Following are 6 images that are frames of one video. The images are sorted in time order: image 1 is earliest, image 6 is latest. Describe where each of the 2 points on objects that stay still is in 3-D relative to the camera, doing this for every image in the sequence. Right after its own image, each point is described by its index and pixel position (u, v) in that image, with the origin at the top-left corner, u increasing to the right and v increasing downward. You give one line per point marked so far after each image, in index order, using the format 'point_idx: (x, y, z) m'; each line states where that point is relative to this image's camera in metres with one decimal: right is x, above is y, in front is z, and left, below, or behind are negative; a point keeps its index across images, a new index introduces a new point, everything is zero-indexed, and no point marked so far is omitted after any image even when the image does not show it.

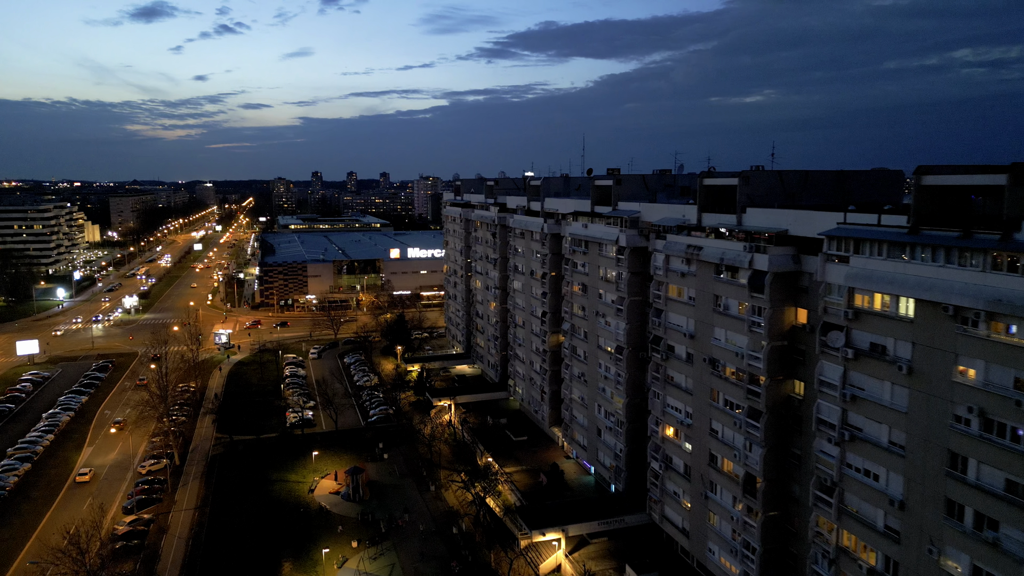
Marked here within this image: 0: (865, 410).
0: (+12.4, -4.3, +16.0) m
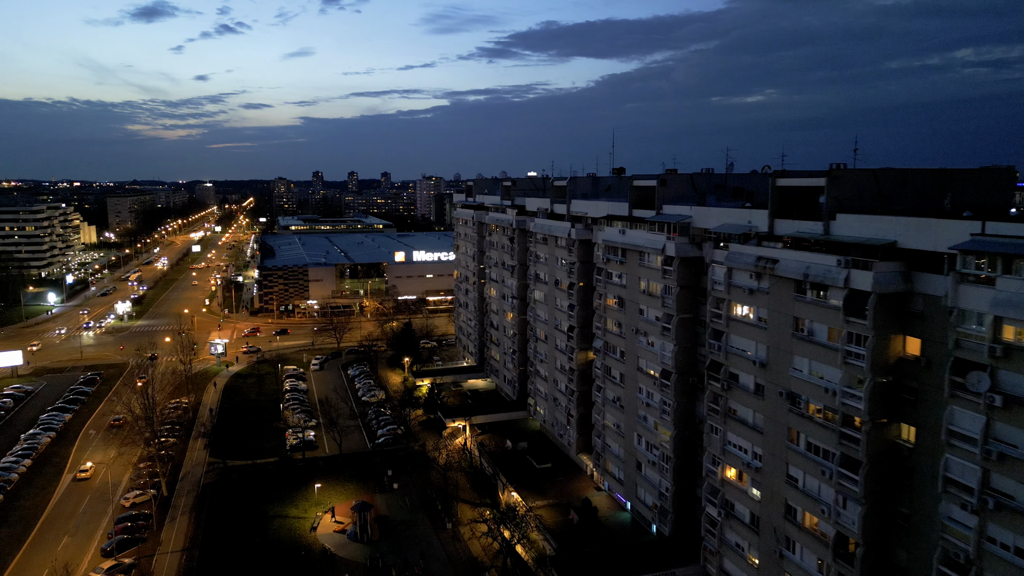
0: (+14.0, -5.1, +12.6) m
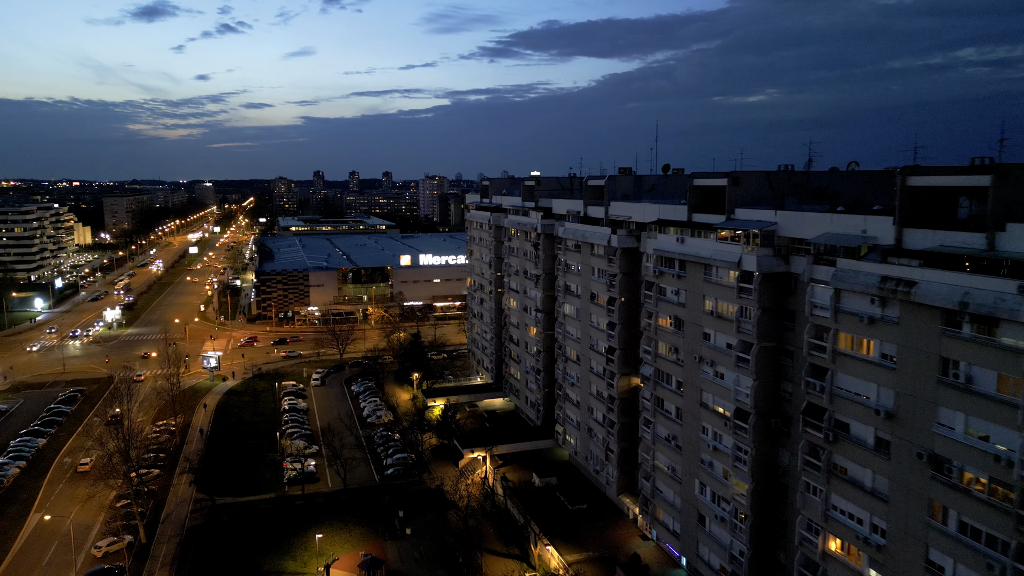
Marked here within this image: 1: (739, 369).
0: (+15.8, -6.1, +8.4) m
1: (+9.8, -3.5, +19.6) m
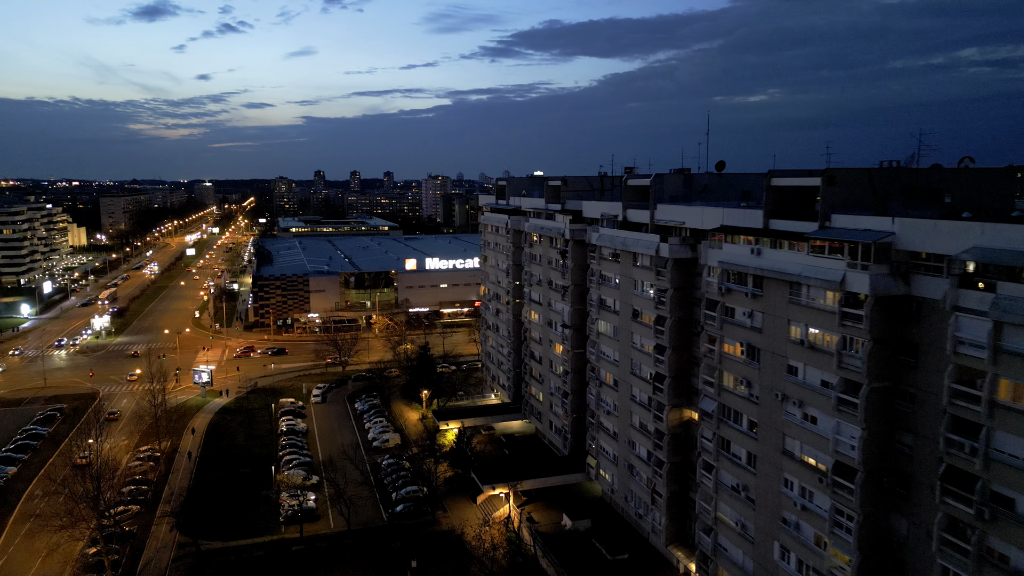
0: (+17.4, -7.0, +4.6) m
1: (+11.4, -4.4, +15.8) m
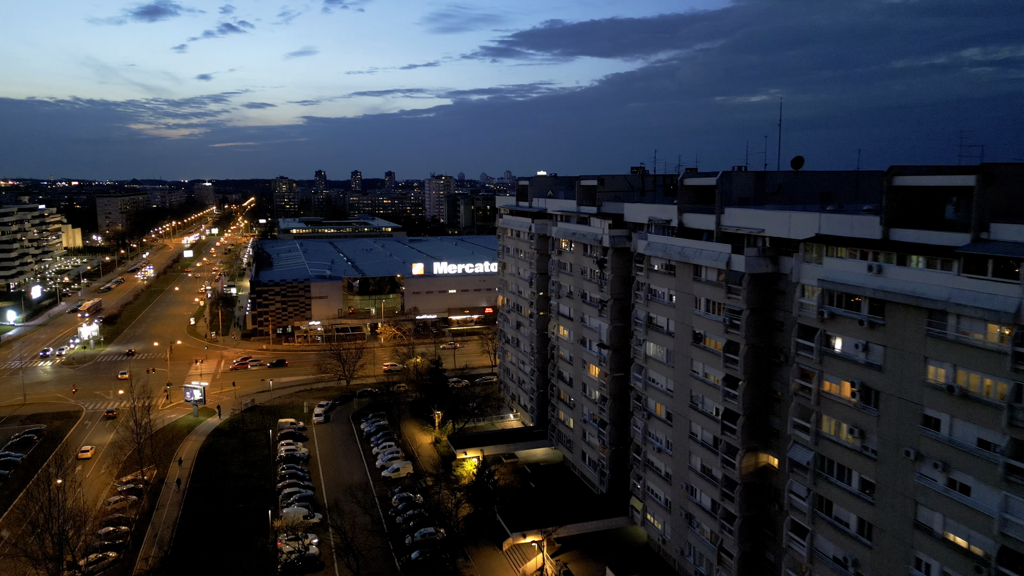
0: (+19.2, -7.8, +0.8) m
1: (+13.2, -5.2, +12.0) m
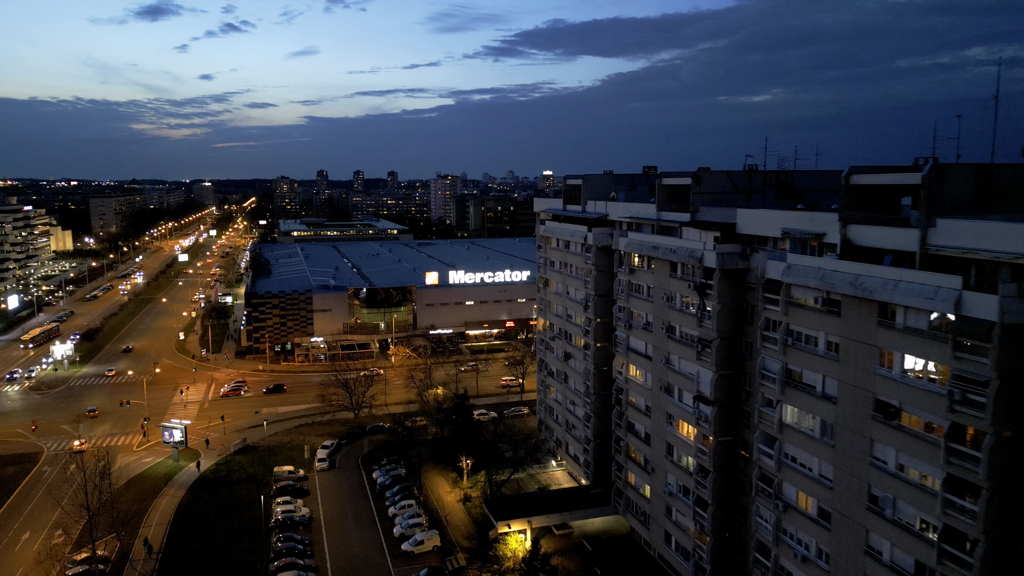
0: (+22.2, -9.3, -6.0) m
1: (+16.2, -6.7, +5.2) m
